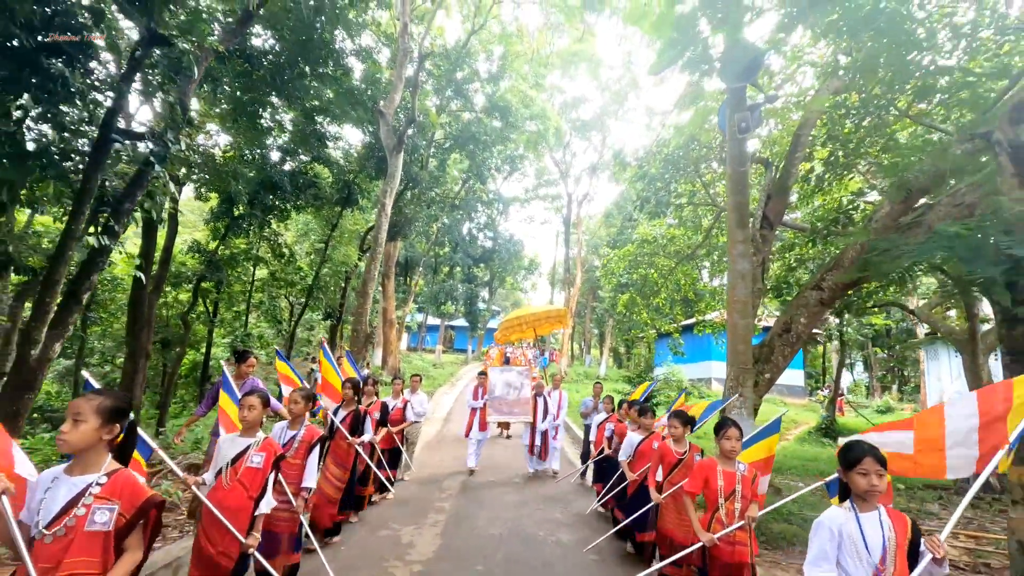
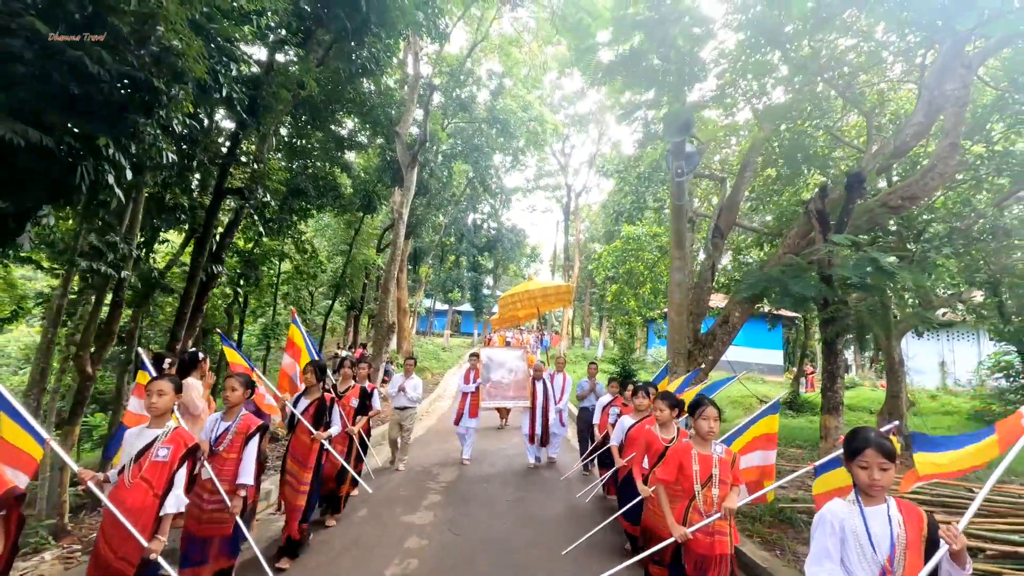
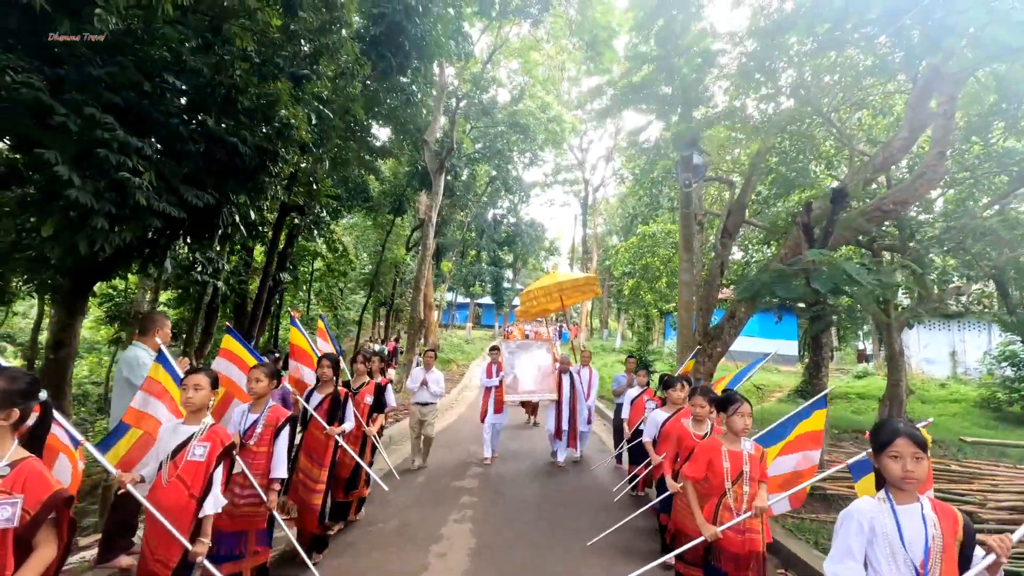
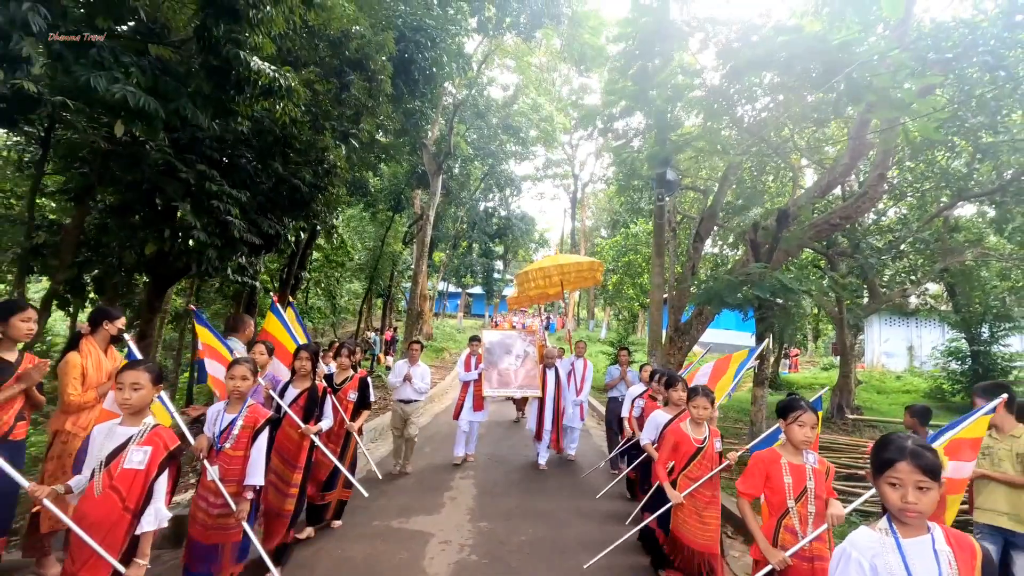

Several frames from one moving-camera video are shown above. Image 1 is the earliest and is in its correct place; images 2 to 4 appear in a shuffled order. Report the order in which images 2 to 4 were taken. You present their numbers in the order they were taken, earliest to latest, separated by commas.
2, 3, 4
